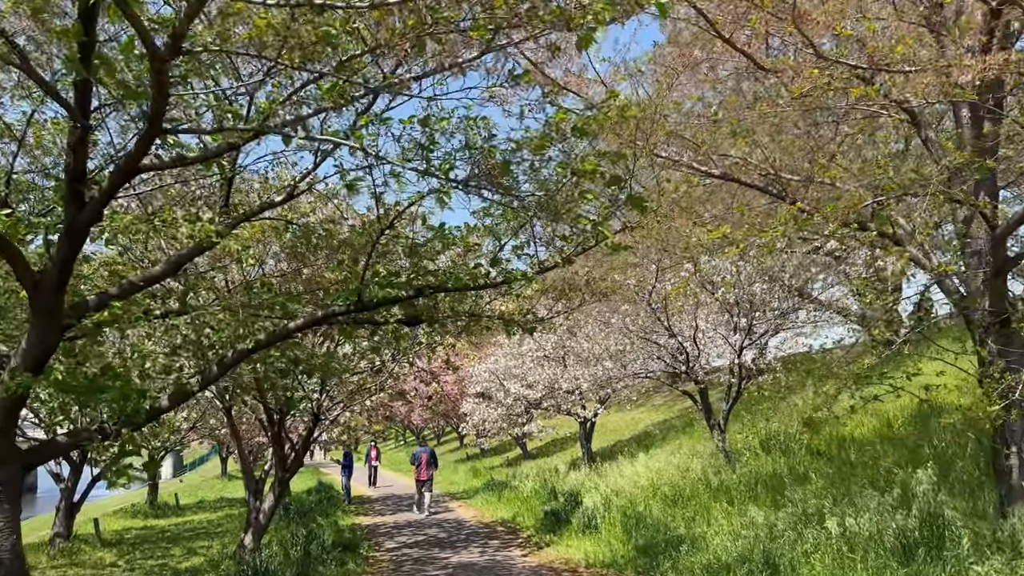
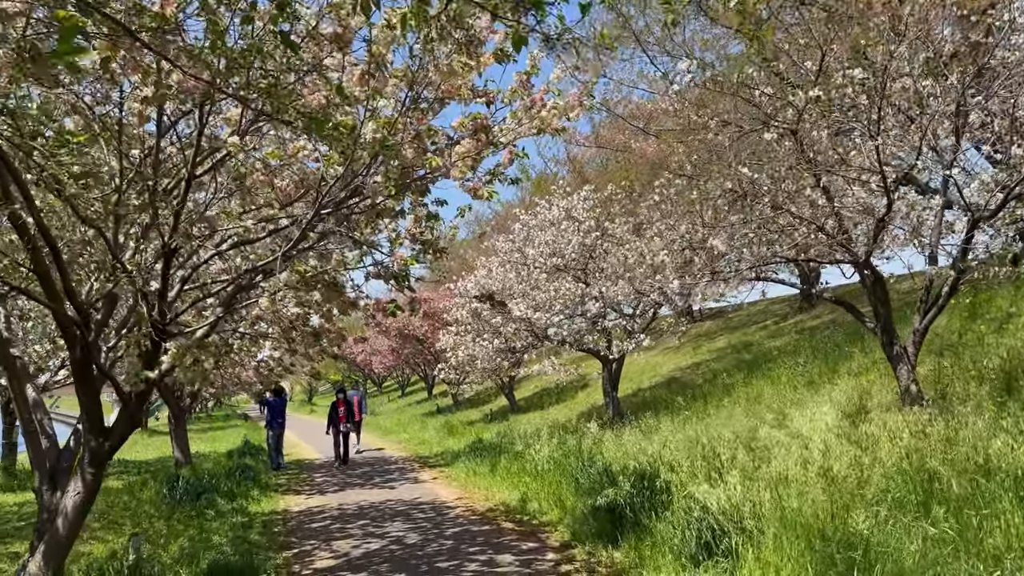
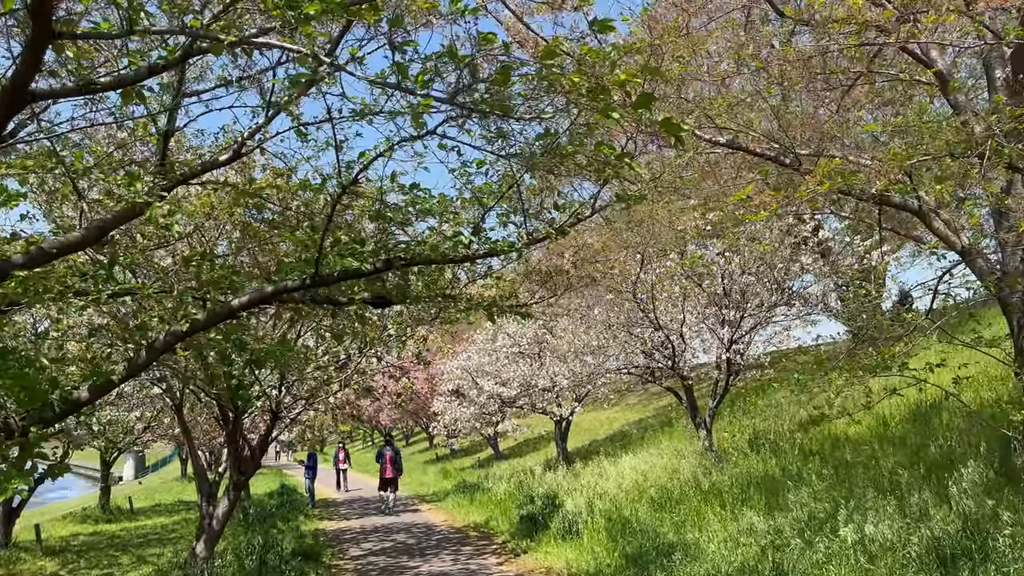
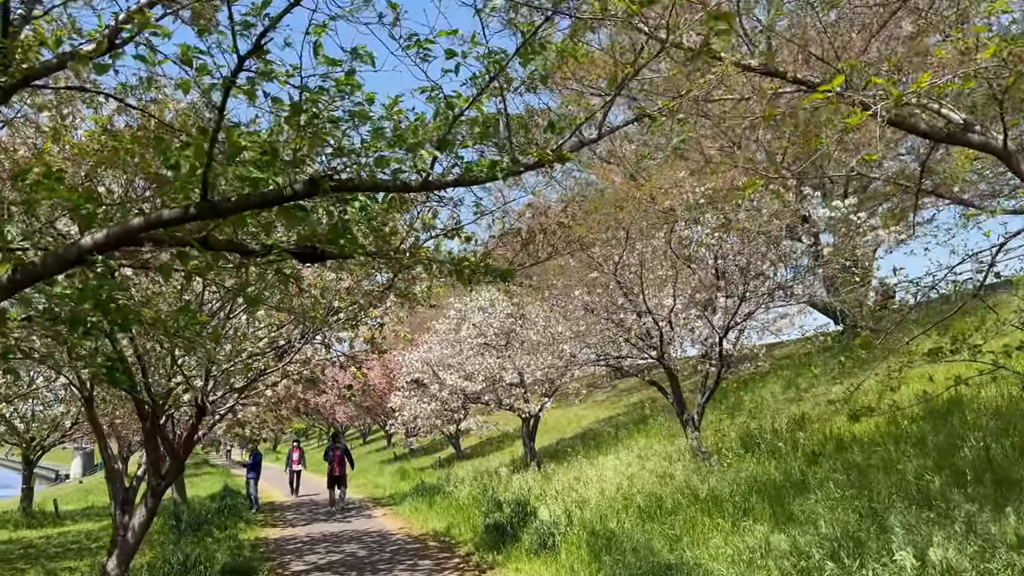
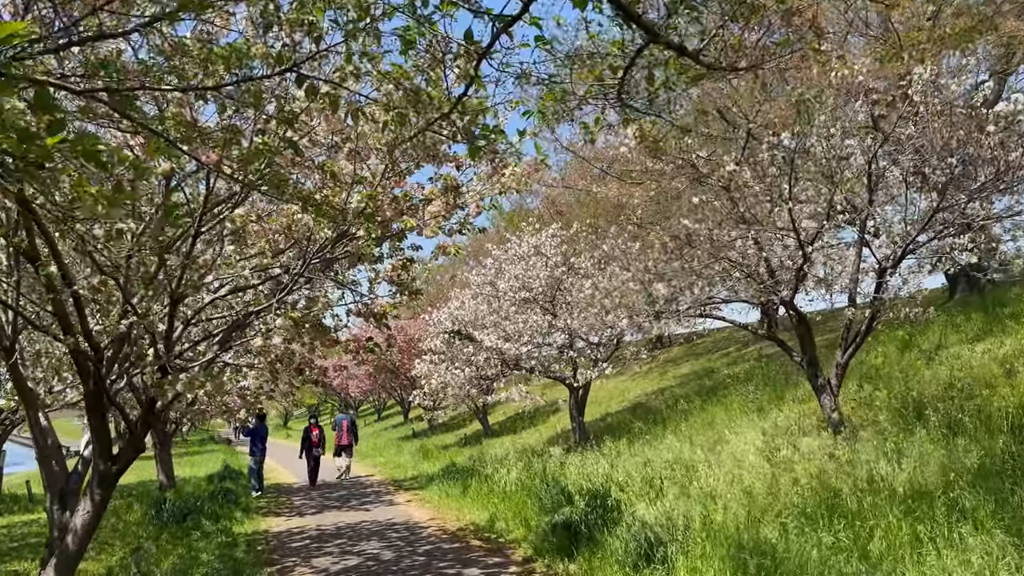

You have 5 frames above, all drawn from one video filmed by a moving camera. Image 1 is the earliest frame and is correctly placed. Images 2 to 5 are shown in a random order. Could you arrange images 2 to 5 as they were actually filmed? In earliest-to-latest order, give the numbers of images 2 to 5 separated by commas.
3, 4, 5, 2
